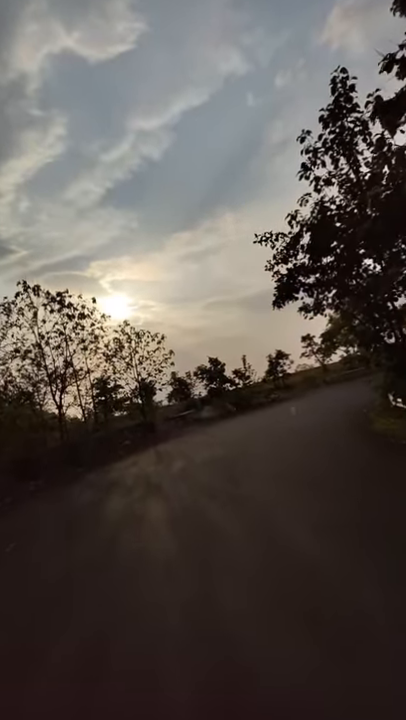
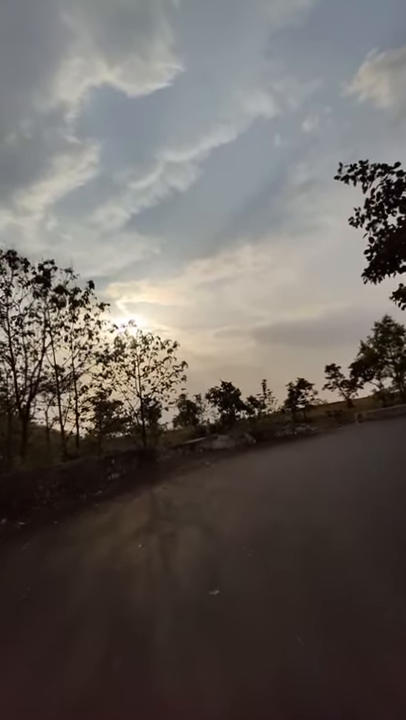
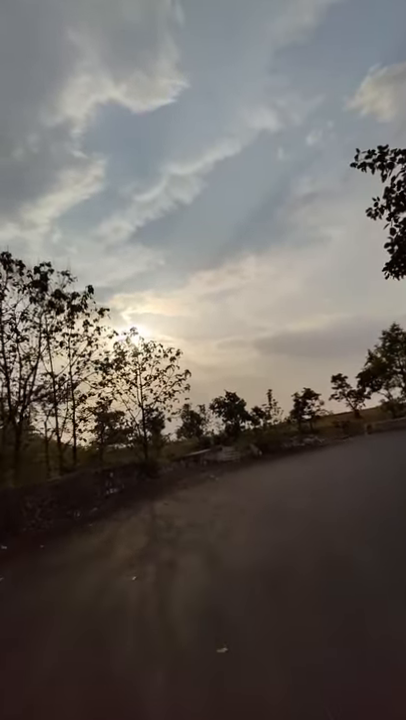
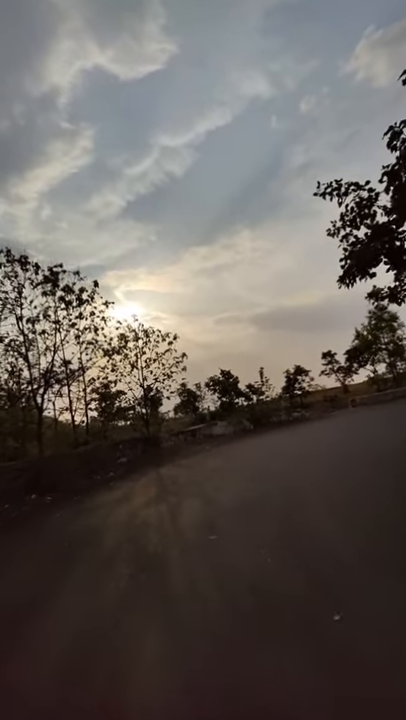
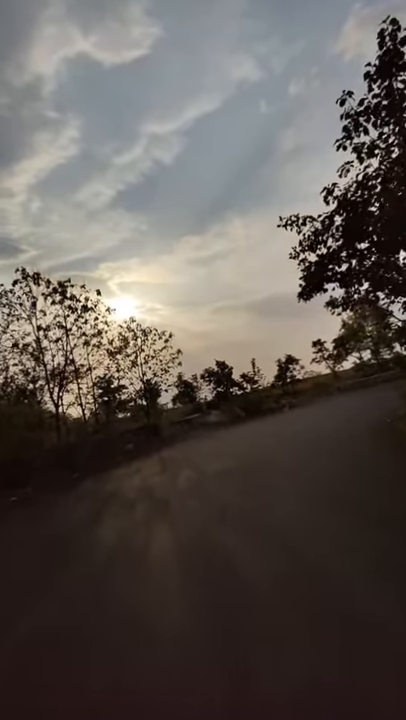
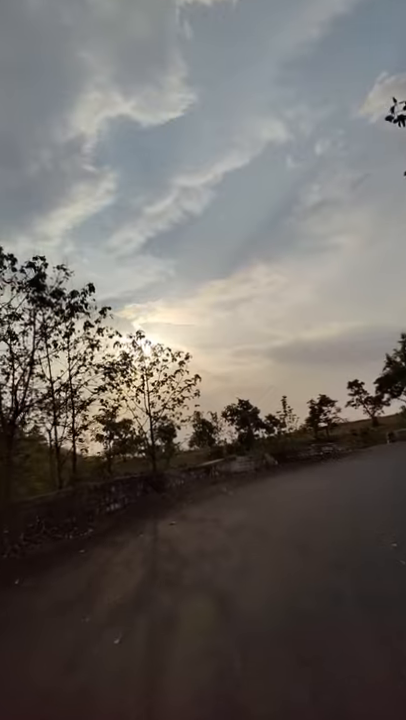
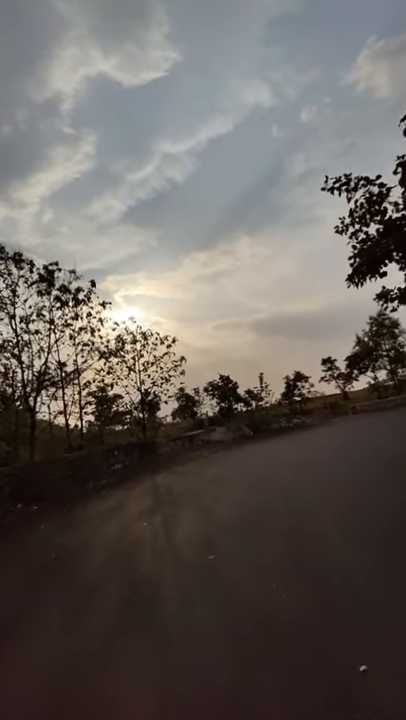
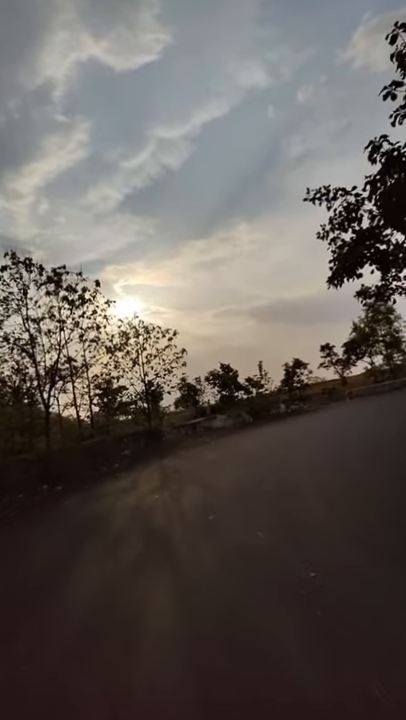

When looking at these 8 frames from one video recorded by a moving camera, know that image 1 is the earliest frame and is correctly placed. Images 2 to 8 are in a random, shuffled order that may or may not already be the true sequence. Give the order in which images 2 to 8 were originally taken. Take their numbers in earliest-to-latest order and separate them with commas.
5, 8, 4, 7, 2, 3, 6
